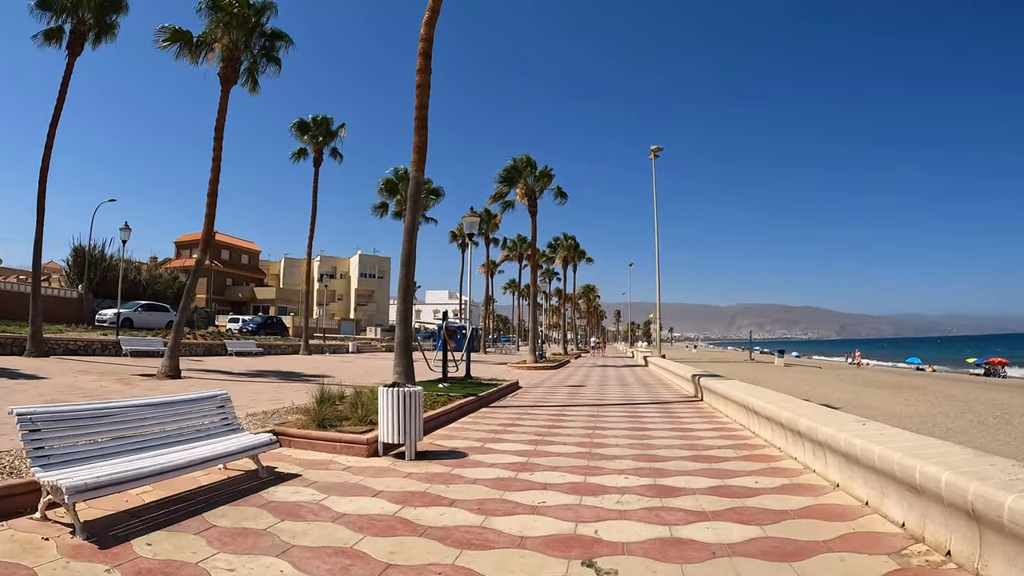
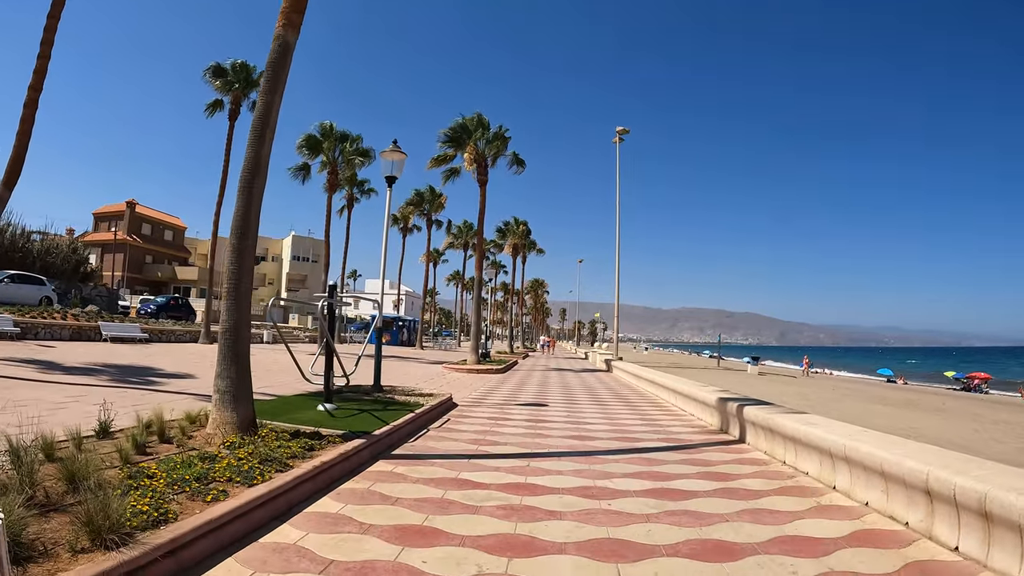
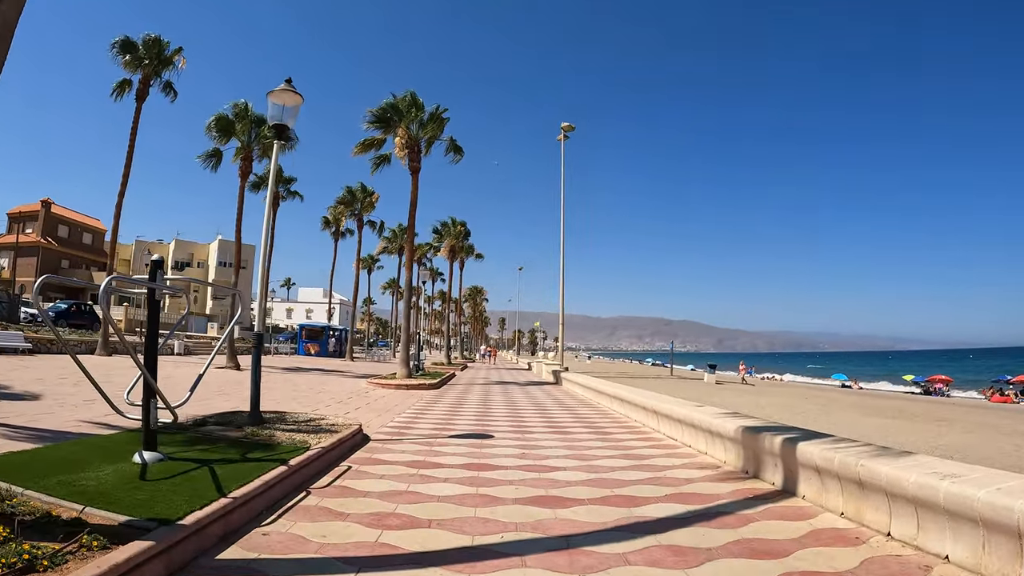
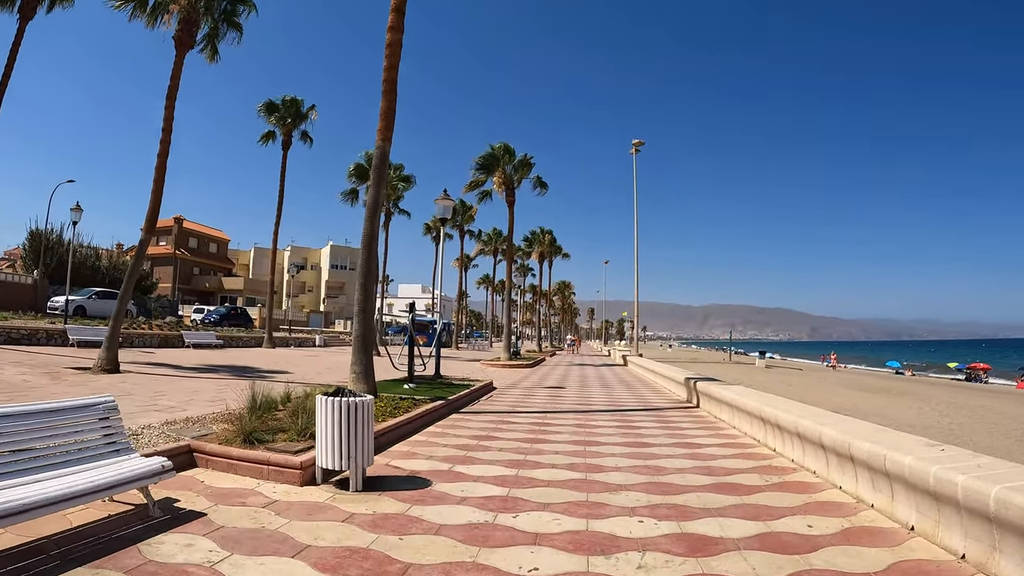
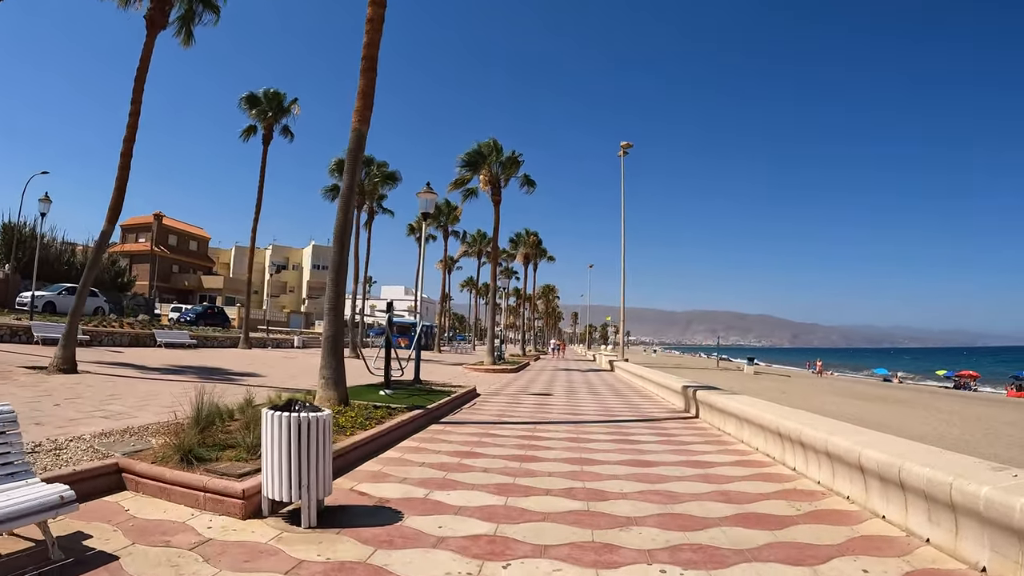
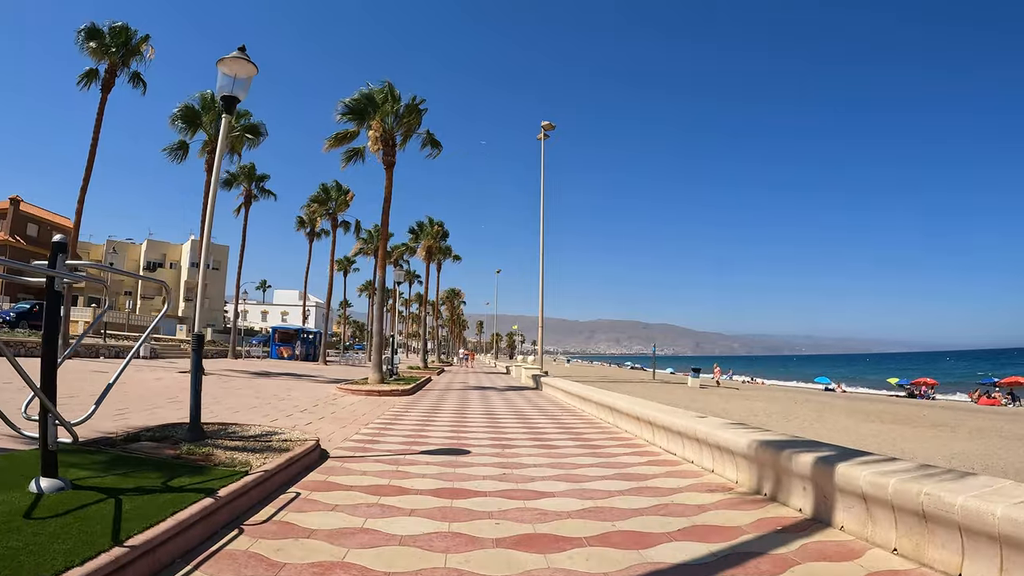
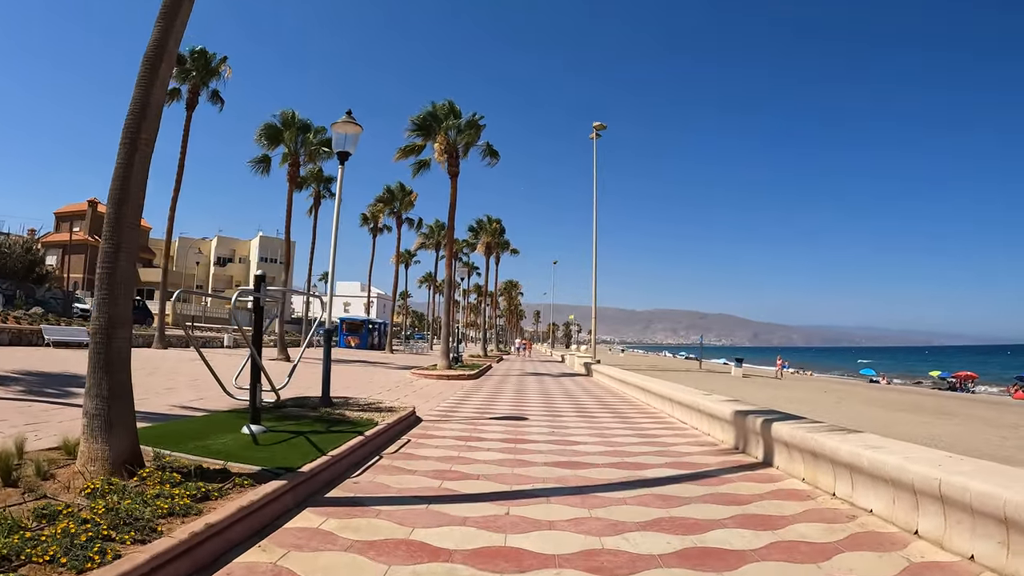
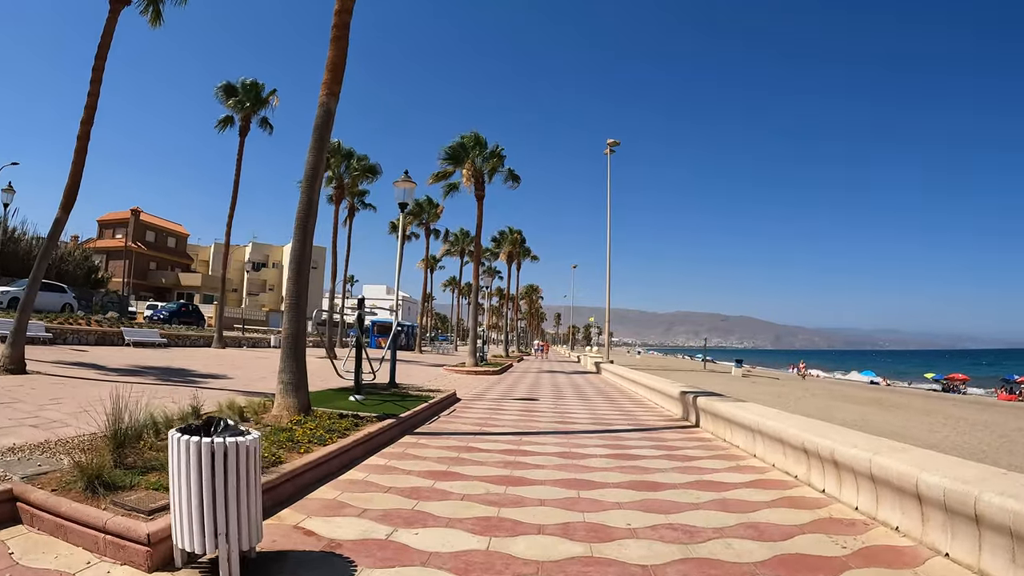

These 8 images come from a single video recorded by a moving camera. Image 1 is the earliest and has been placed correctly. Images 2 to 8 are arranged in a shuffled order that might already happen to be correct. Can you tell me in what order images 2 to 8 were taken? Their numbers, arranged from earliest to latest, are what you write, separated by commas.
4, 5, 8, 2, 7, 3, 6
